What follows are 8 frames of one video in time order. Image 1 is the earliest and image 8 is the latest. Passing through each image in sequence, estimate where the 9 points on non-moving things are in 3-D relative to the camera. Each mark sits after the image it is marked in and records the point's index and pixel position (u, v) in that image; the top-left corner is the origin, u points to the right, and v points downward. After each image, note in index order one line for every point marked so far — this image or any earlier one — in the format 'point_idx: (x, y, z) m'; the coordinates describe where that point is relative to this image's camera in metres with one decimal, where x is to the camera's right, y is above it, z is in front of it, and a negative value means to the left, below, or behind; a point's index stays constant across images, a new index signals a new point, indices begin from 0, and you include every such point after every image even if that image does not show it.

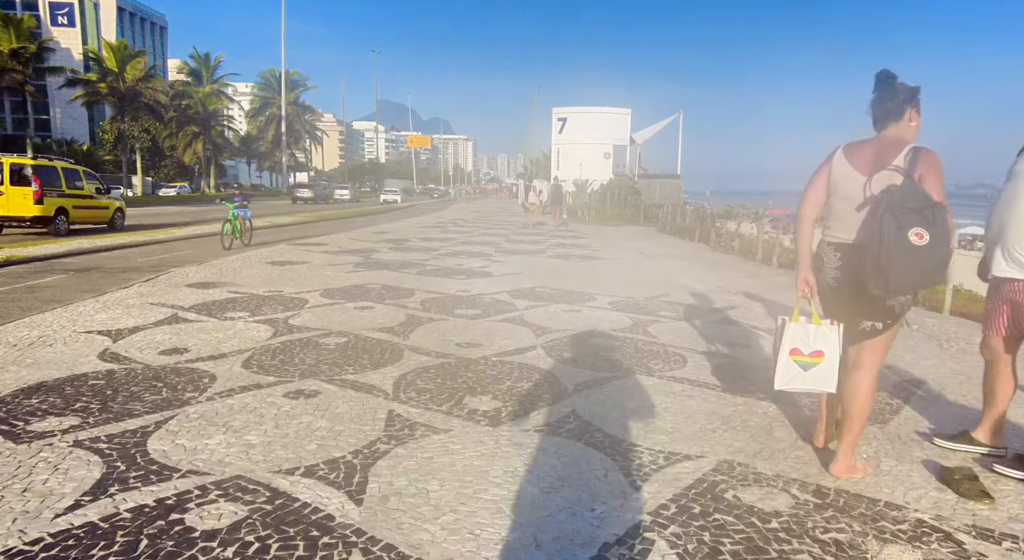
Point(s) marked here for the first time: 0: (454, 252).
0: (-1.4, +0.7, +16.4) m
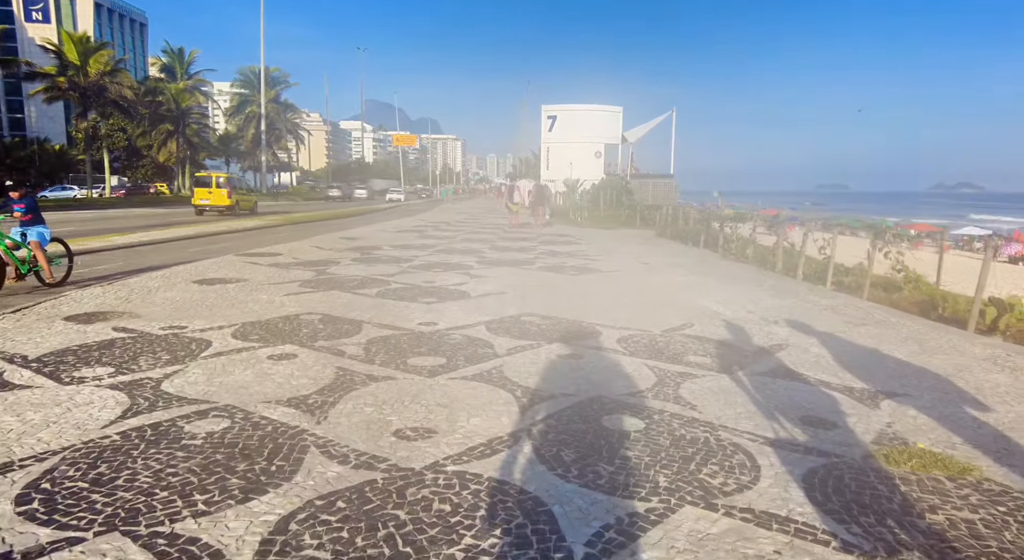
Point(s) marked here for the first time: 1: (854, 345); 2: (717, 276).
0: (-1.8, +0.4, +14.2) m
1: (+3.6, -0.7, +7.2) m
2: (+4.0, +0.1, +13.0) m
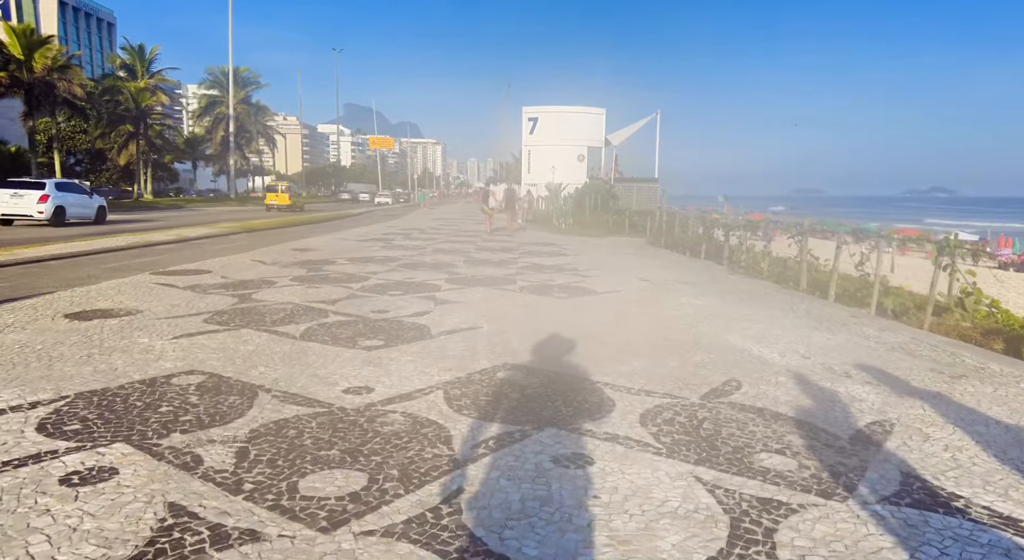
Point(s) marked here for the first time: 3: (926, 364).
0: (-2.2, 0.0, +11.8) m
1: (+3.4, -1.0, +4.9) m
2: (+3.6, -0.3, +10.7) m
3: (+4.1, -0.8, +6.7) m
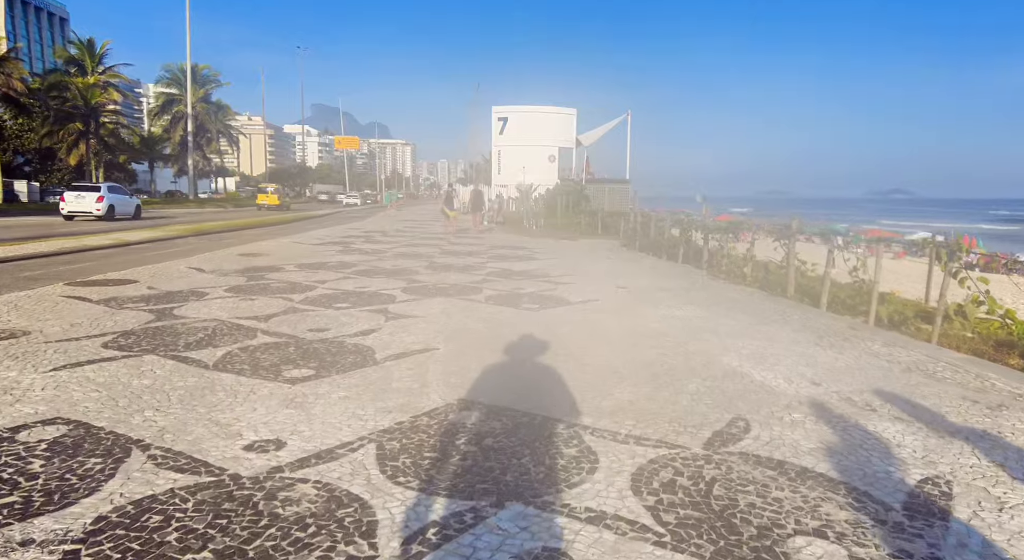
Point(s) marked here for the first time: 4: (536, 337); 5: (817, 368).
0: (-2.7, -0.2, +10.5) m
1: (+3.2, -1.1, +3.9) m
2: (+3.1, -0.4, +9.7) m
3: (+3.8, -0.9, +5.7) m
4: (+0.3, -0.6, +7.5) m
5: (+2.9, -0.8, +6.4) m
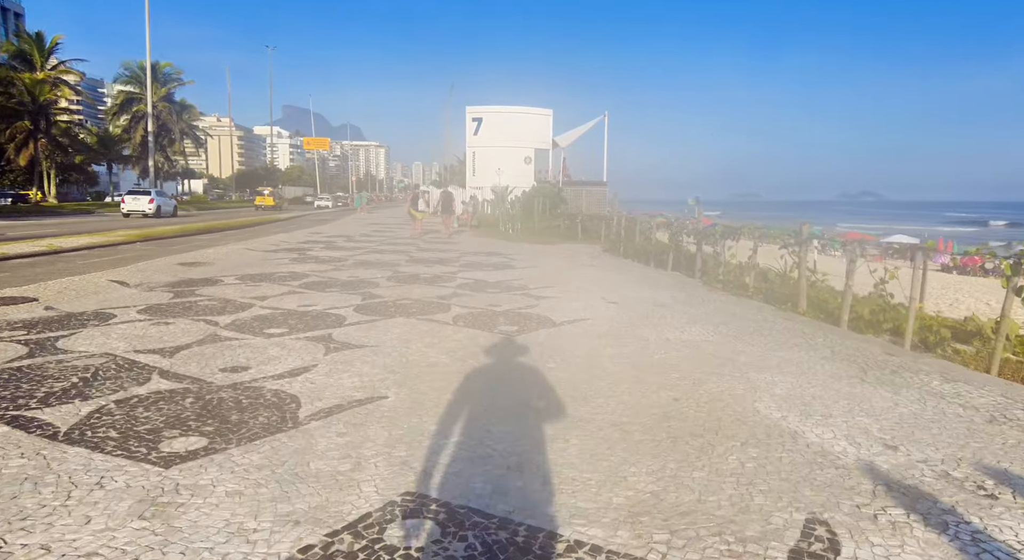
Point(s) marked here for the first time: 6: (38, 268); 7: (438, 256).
0: (-3.1, -0.4, +8.9) m
1: (+3.1, -1.3, +2.4) m
2: (+2.7, -0.6, +8.3) m
3: (+3.6, -1.1, +4.3) m
4: (0.0, -0.8, +5.9) m
5: (+2.7, -1.0, +4.9) m
6: (-9.3, +0.2, +13.2) m
7: (-1.9, +0.6, +17.6) m
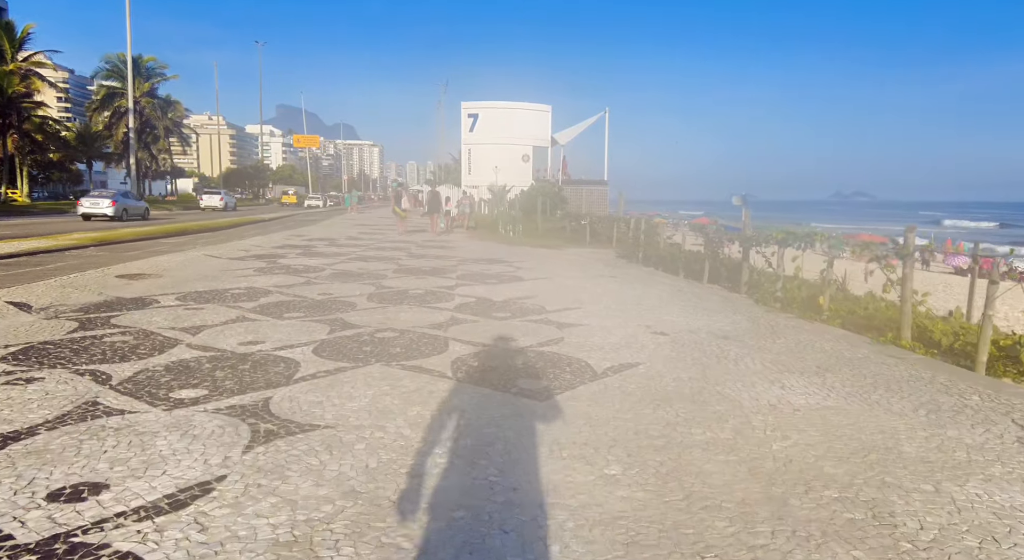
0: (-2.9, -0.7, +6.4) m
1: (+3.3, -1.6, +0.1) m
2: (+2.9, -0.9, +5.9) m
3: (+3.8, -1.4, +1.9) m
4: (+0.3, -1.1, +3.5) m
5: (+2.9, -1.3, +2.5) m
6: (-9.1, -0.1, +10.7) m
7: (-1.8, +0.4, +15.2) m
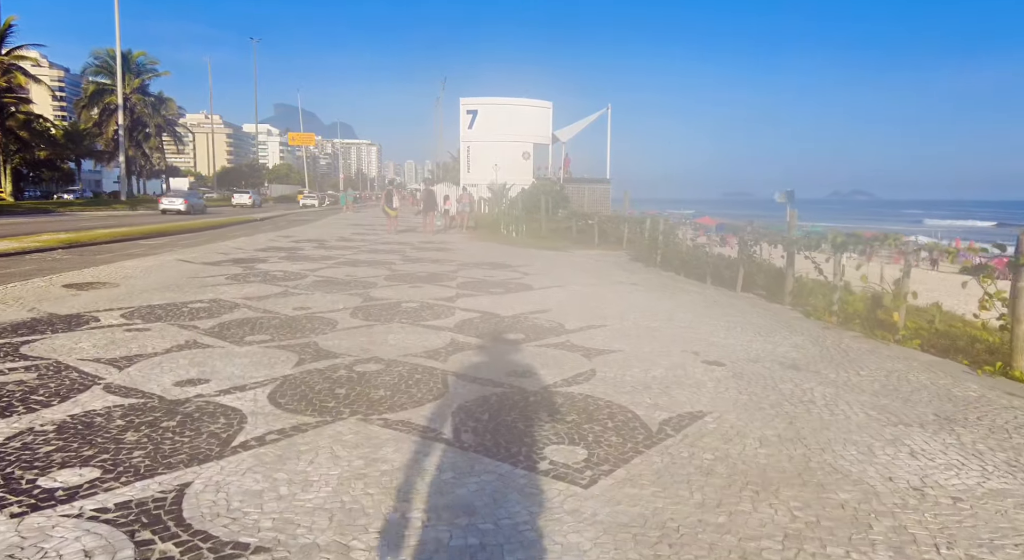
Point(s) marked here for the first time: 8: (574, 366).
0: (-2.7, -0.8, +4.8) m
1: (+3.5, -1.7, -1.5) m
2: (+3.1, -1.0, +4.3) m
3: (+4.0, -1.5, +0.4) m
4: (+0.4, -1.3, +1.9) m
5: (+3.1, -1.4, +0.9) m
6: (-9.0, -0.2, +9.1) m
7: (-1.7, +0.2, +13.6) m
8: (+0.5, -0.8, +5.9) m
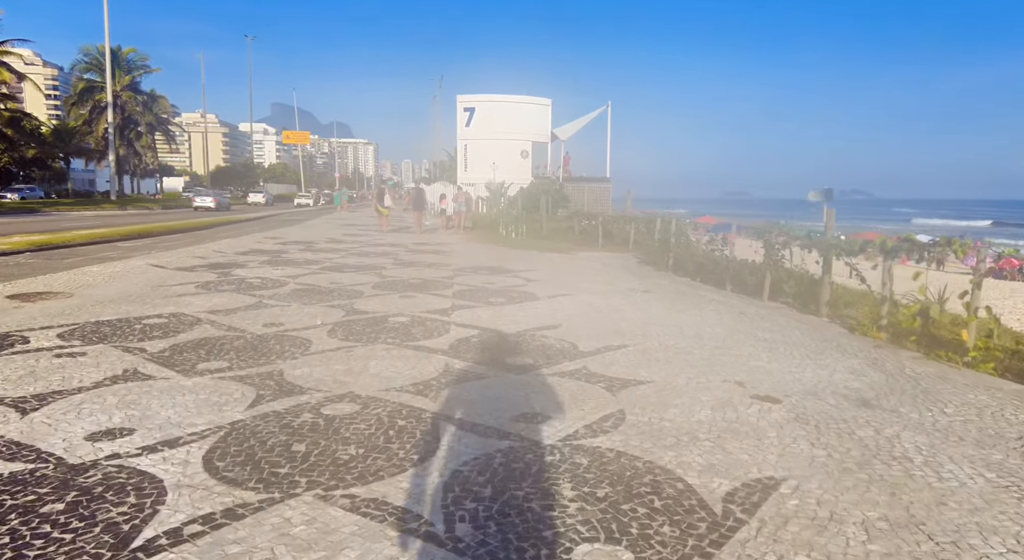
0: (-2.7, -1.0, +3.7) m
1: (+3.6, -1.9, -2.6) m
2: (+3.2, -1.2, +3.2) m
3: (+4.1, -1.7, -0.8) m
4: (+0.5, -1.4, +0.8) m
5: (+3.1, -1.6, -0.2) m
6: (-8.9, -0.3, +7.9) m
7: (-1.7, +0.1, +12.5) m
8: (+0.6, -0.9, +4.8) m
